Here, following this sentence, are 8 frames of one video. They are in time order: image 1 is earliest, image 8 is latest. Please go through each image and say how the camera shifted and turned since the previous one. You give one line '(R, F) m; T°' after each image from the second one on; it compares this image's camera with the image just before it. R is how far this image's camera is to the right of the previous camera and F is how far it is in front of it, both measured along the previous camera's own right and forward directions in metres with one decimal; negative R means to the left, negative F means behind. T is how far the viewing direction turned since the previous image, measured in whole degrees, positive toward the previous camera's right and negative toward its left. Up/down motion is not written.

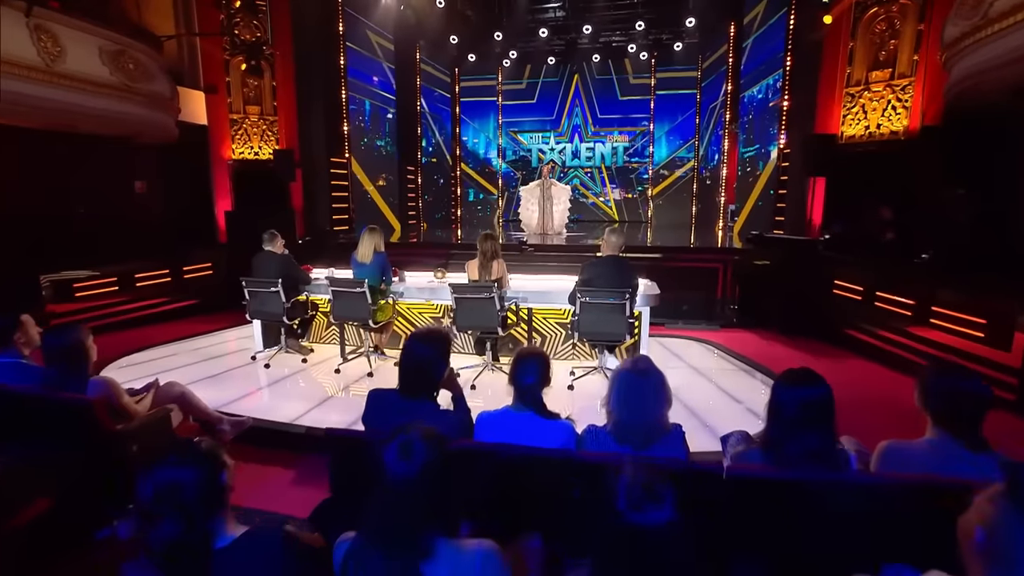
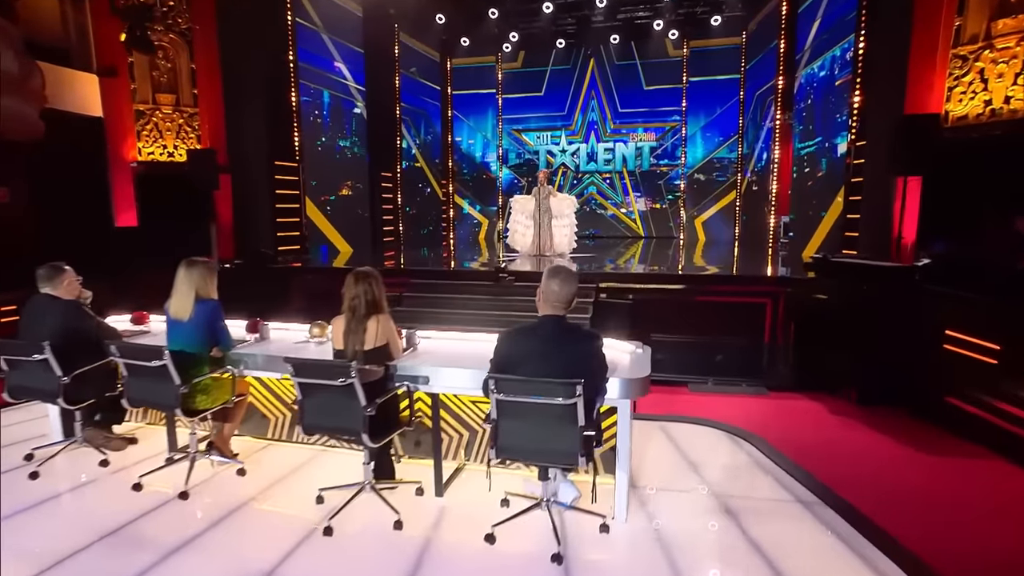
(+0.7, +2.1) m; -4°
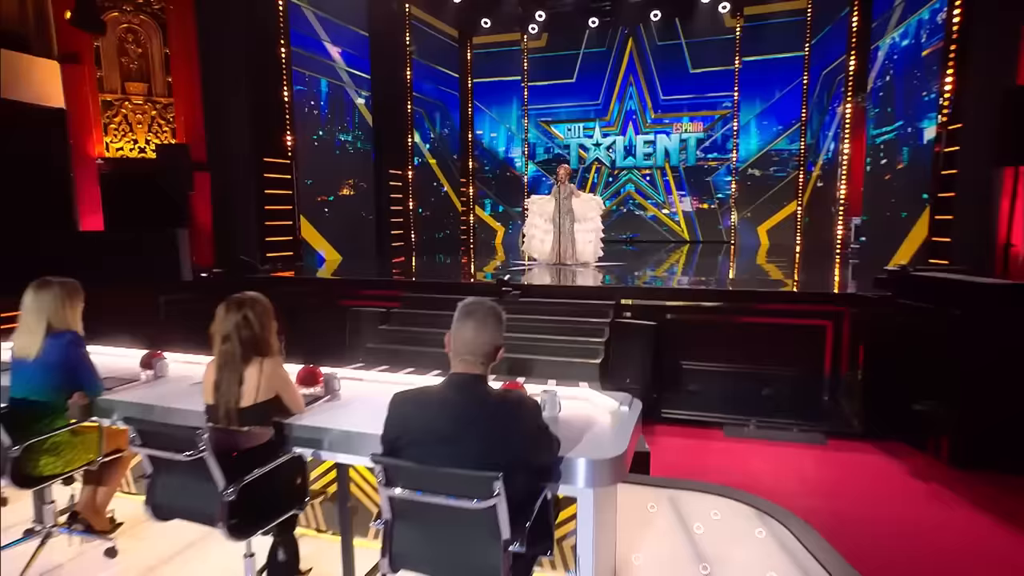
(+0.4, +1.0) m; -5°
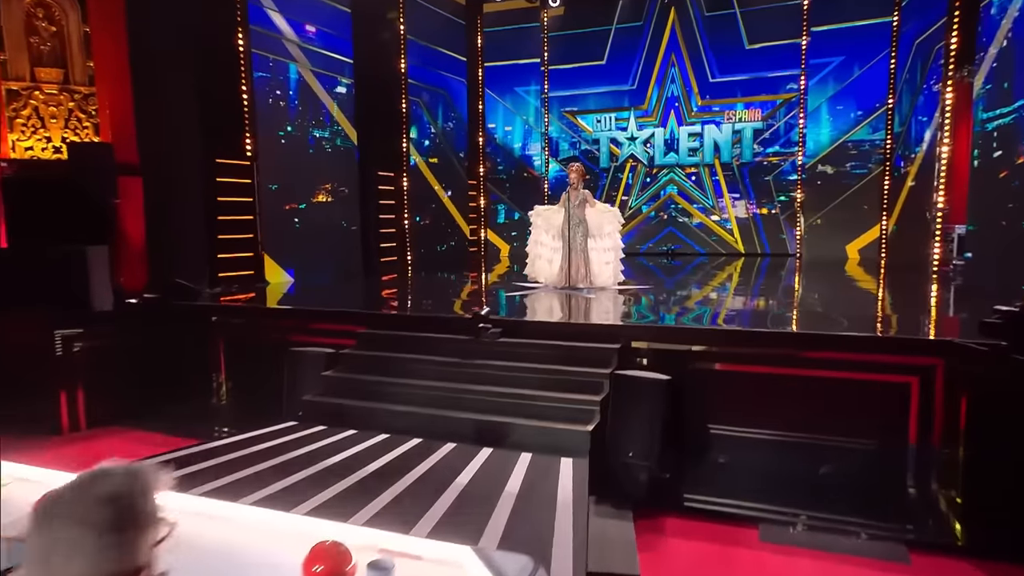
(+0.5, +1.3) m; -6°
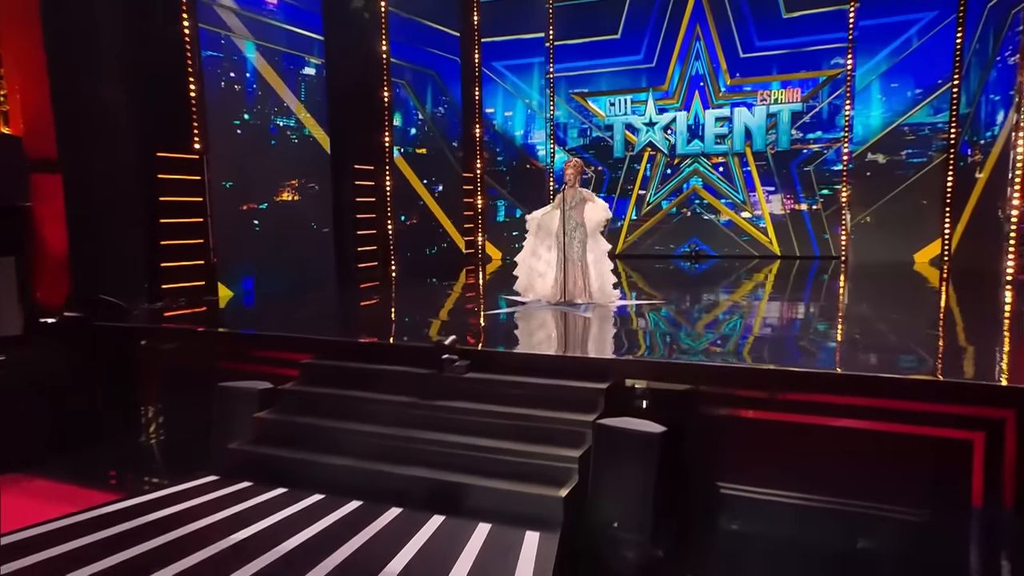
(+0.3, +0.8) m; -3°
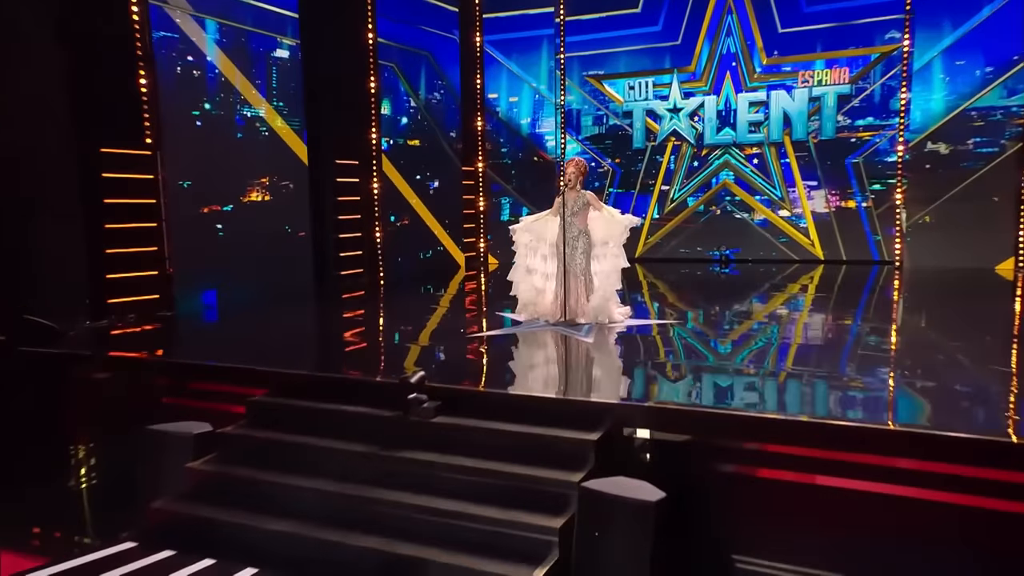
(+0.2, +0.7) m; -3°
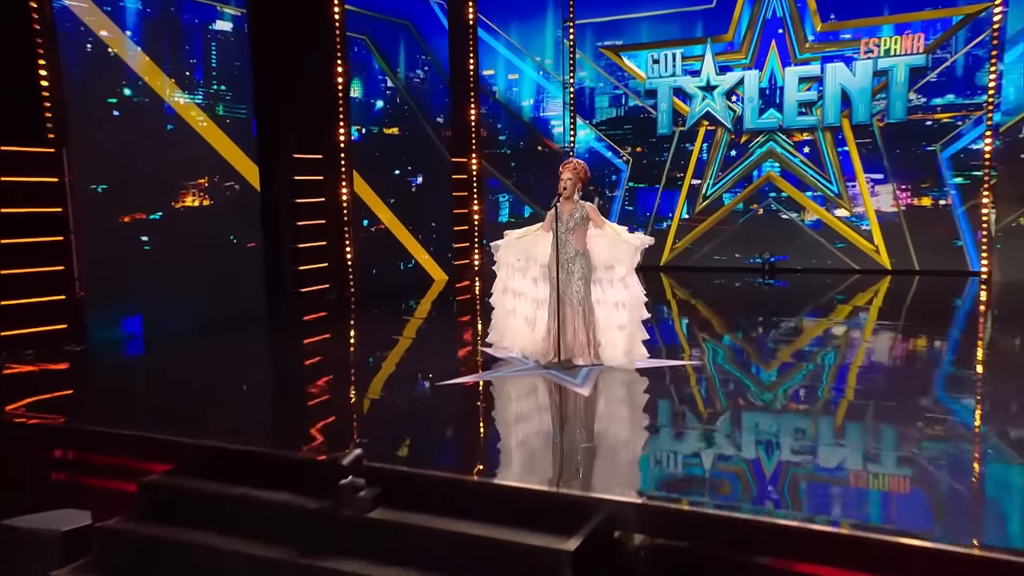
(+0.2, +0.9) m; -3°
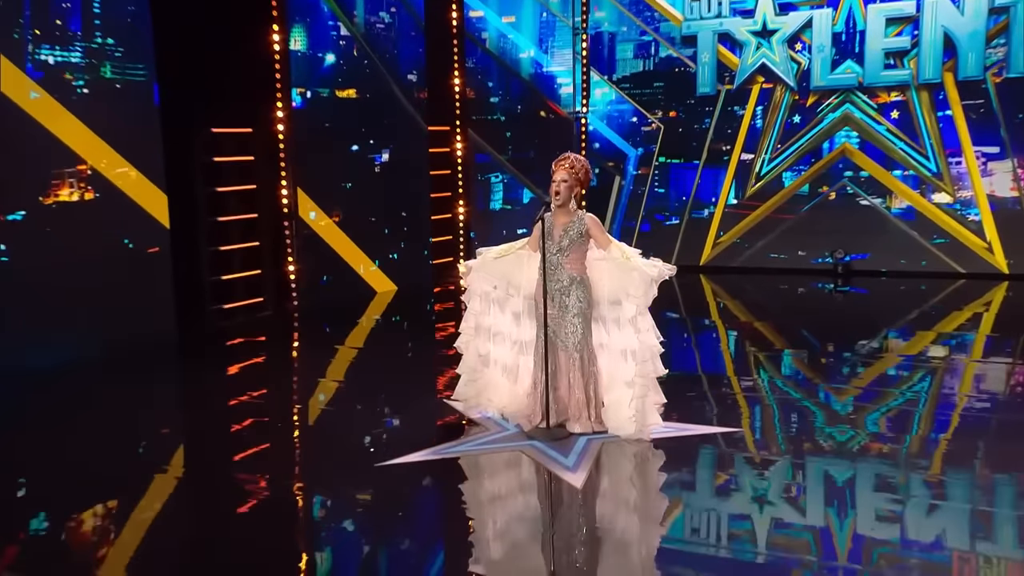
(+0.2, +1.0) m; -2°
